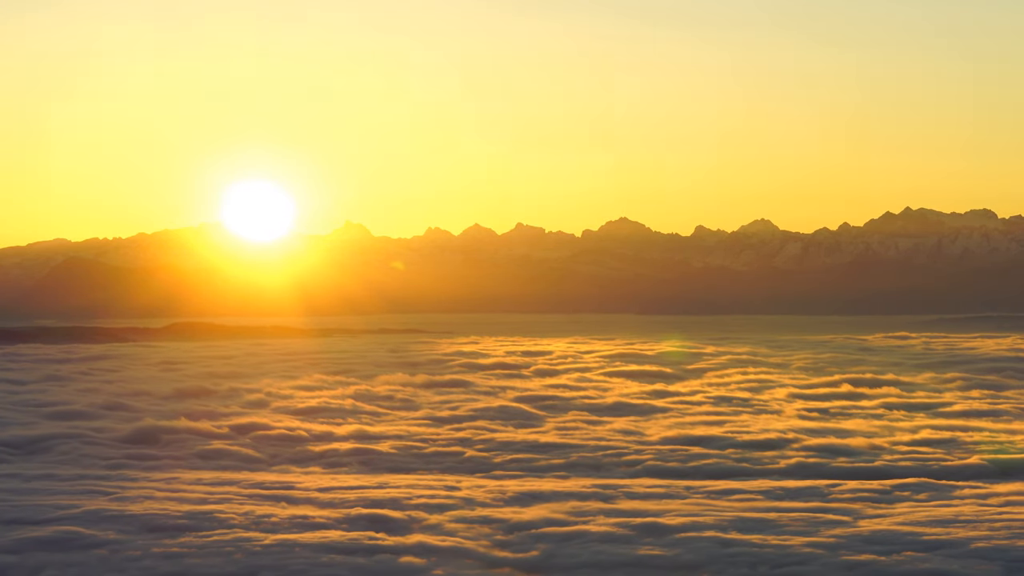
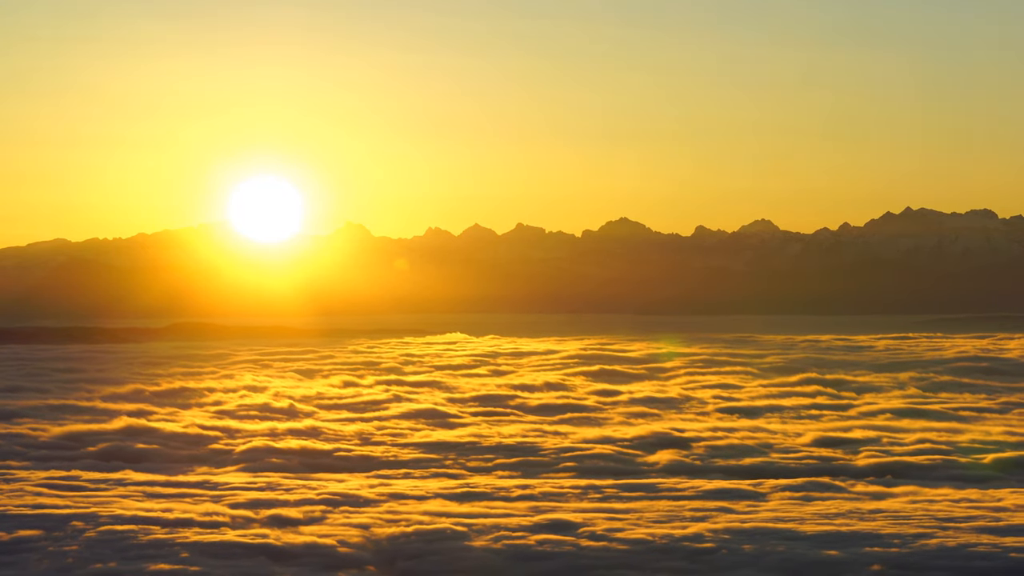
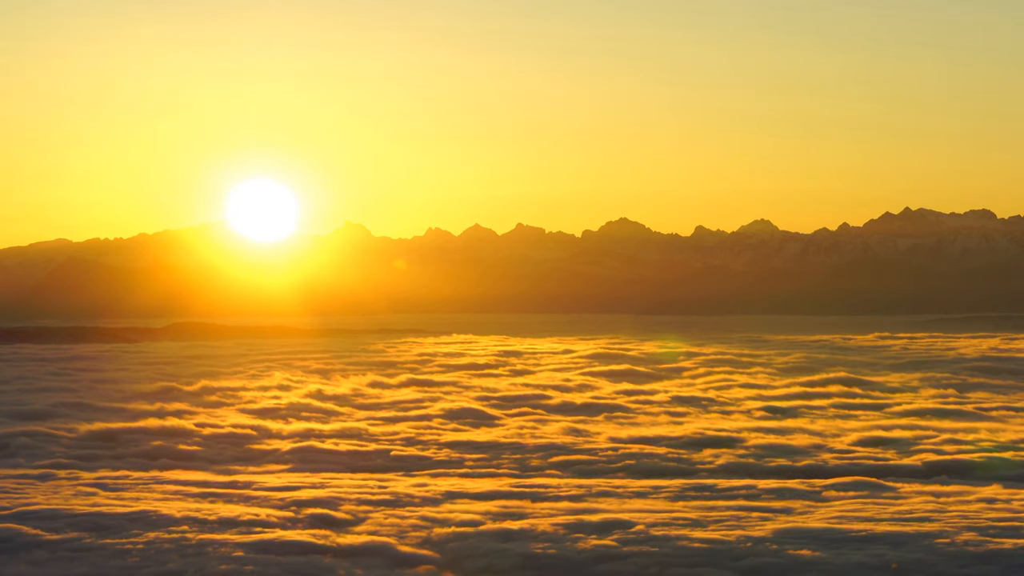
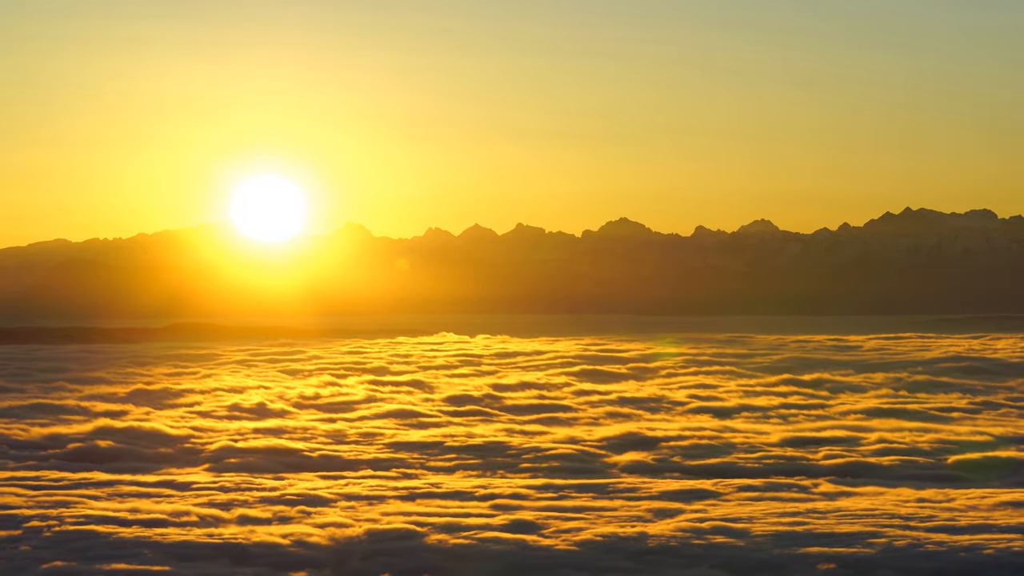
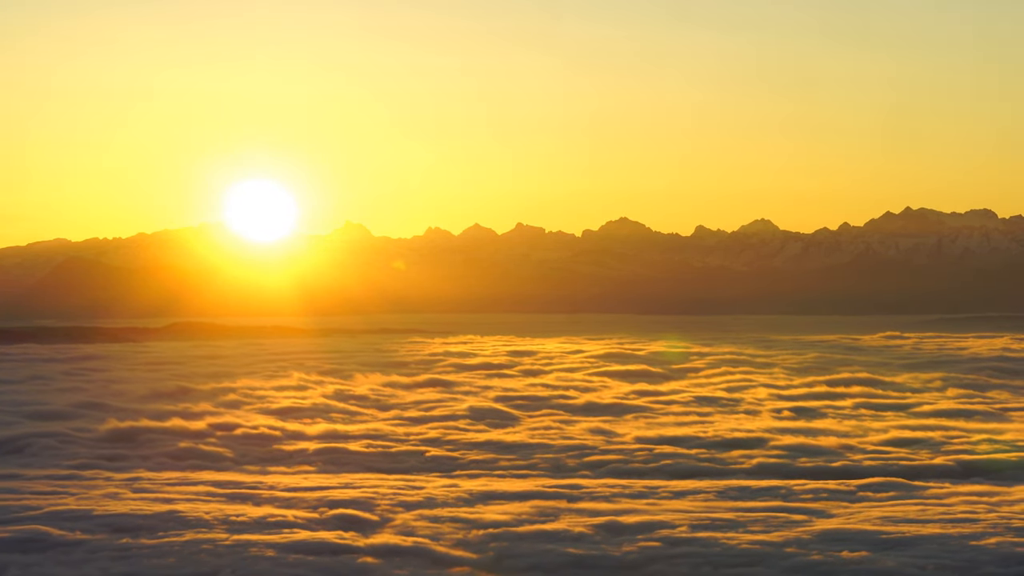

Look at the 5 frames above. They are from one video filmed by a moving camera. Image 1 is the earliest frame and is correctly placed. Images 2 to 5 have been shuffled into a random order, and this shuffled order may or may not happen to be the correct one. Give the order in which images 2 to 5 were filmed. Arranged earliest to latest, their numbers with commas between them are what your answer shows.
5, 3, 2, 4
